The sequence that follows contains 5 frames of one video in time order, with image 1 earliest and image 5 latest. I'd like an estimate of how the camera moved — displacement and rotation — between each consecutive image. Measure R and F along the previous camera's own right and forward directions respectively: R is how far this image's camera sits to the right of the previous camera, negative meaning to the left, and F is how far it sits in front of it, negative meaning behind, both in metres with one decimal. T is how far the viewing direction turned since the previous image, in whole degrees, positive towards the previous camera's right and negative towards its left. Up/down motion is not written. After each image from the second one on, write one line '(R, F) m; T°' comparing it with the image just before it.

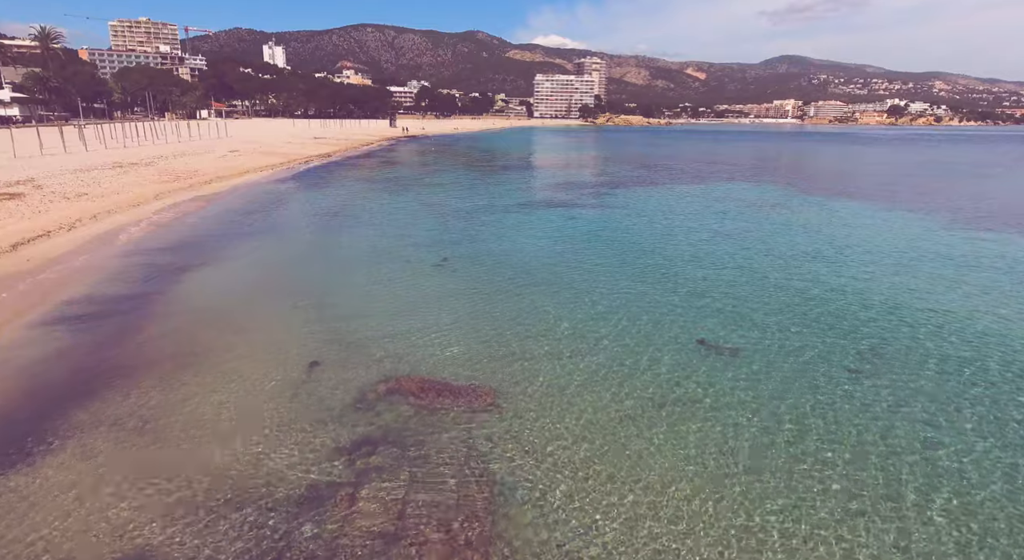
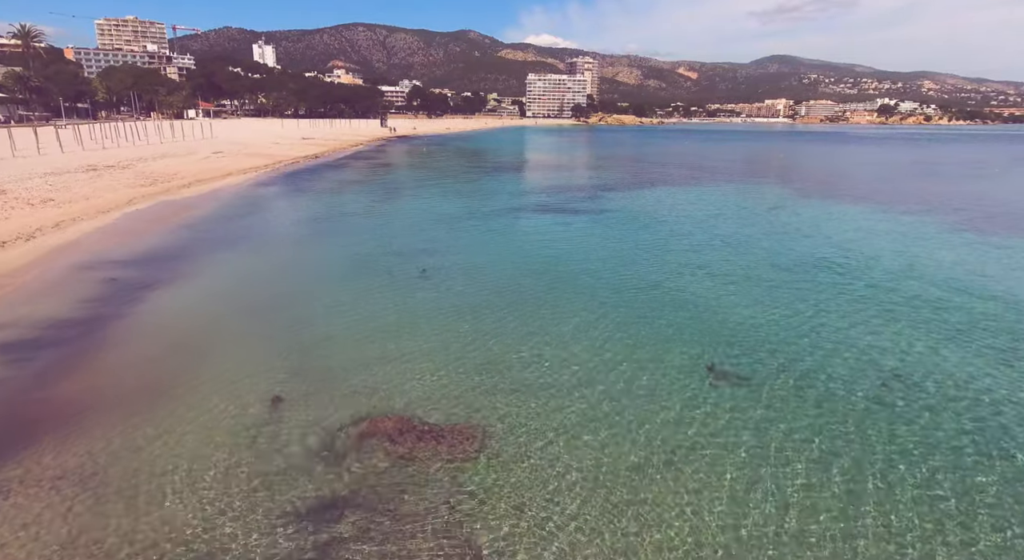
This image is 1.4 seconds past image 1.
(0.0, +0.6) m; +1°
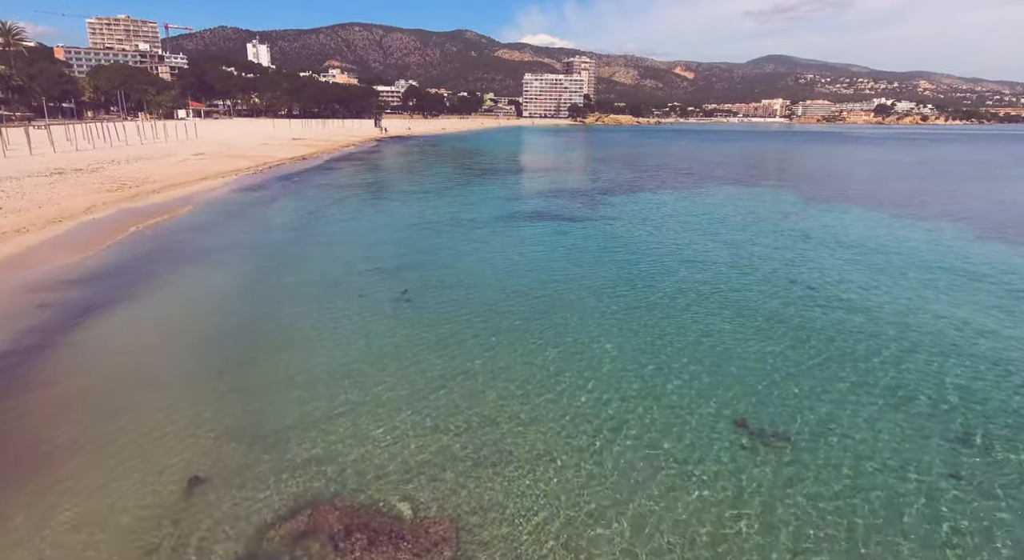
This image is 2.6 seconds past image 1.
(+0.1, +1.1) m; 0°
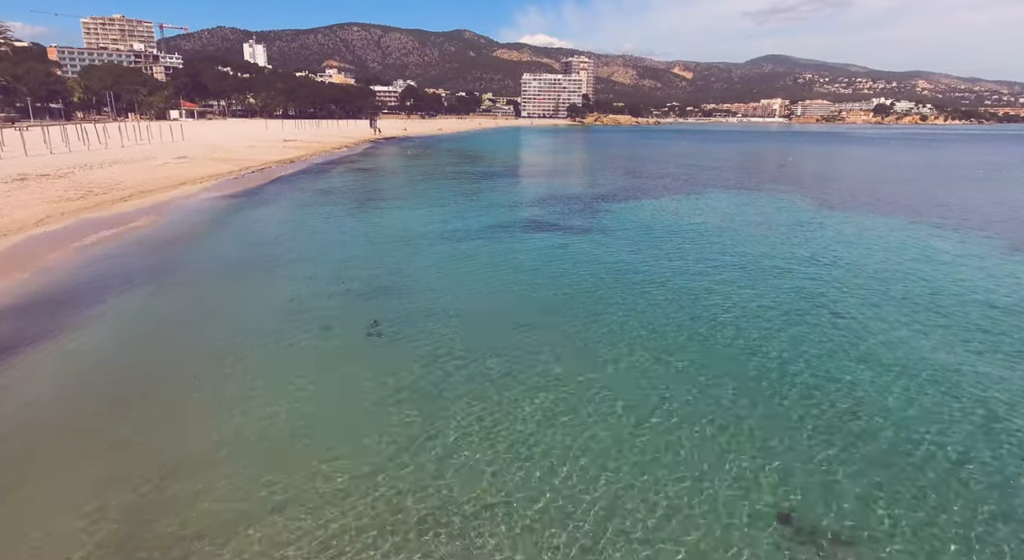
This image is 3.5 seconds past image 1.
(+0.1, +1.1) m; 0°
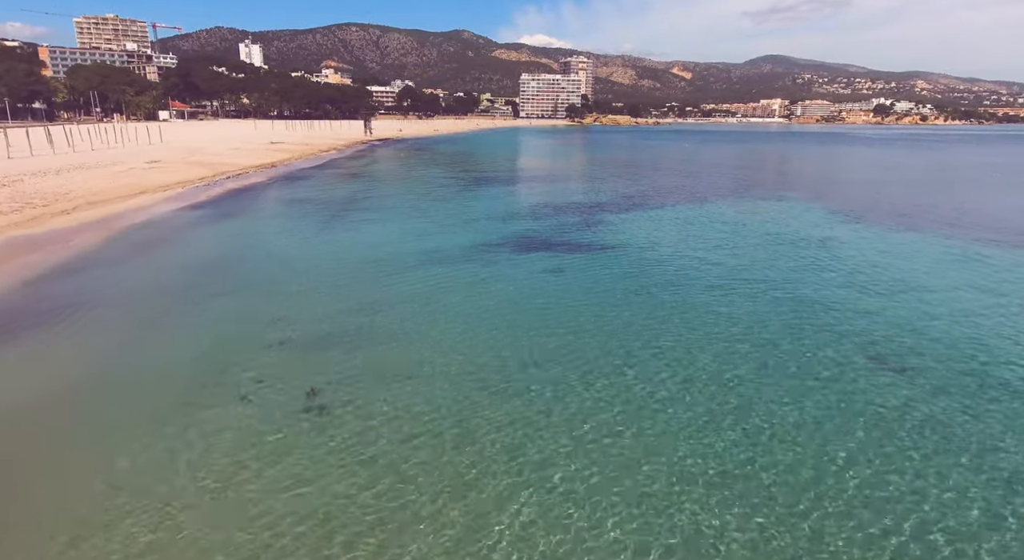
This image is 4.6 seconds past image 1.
(+0.2, +1.6) m; 0°
